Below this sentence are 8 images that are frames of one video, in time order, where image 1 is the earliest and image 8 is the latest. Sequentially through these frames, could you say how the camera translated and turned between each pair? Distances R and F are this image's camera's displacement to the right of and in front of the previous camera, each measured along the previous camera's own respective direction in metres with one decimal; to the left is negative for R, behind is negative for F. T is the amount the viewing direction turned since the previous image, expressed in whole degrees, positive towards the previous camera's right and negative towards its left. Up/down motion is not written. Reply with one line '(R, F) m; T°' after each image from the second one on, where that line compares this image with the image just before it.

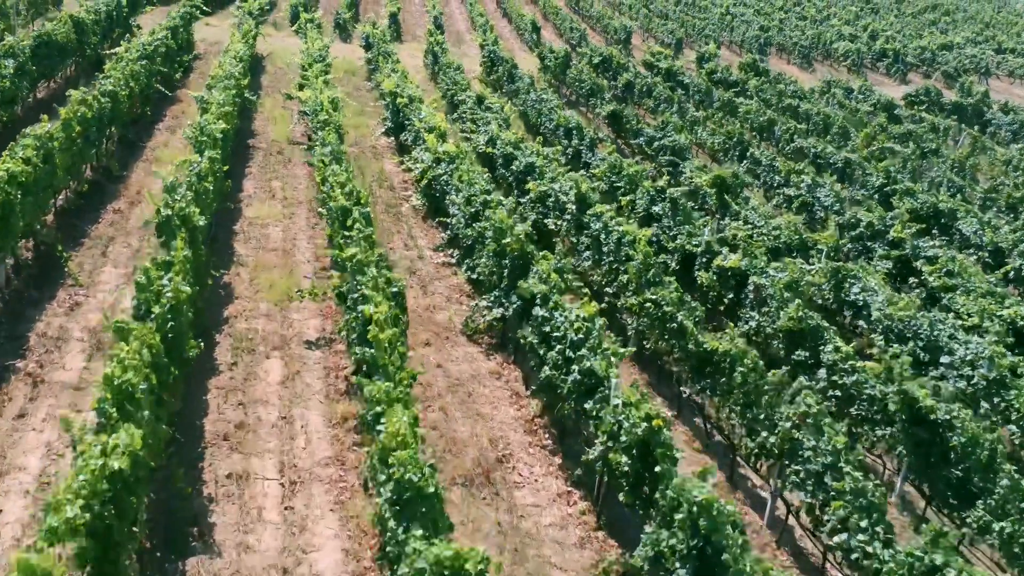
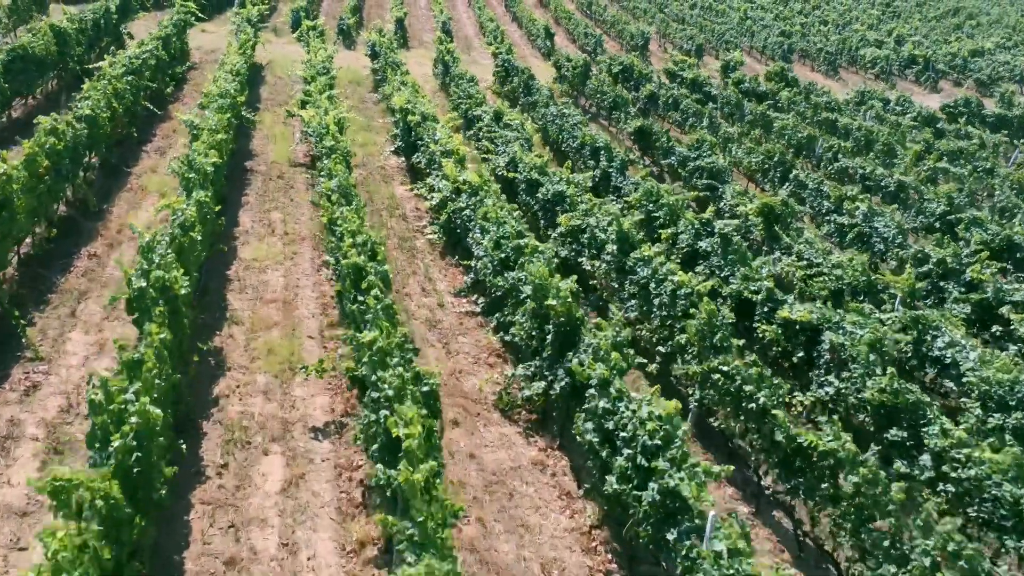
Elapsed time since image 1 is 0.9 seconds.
(-0.6, +2.2) m; 0°
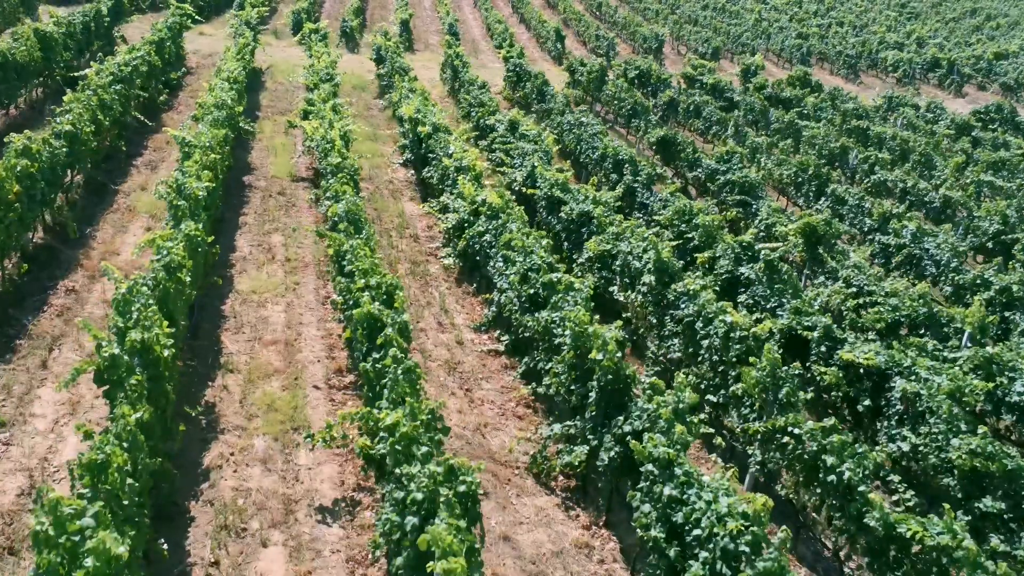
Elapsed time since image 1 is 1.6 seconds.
(-0.5, +1.6) m; 0°
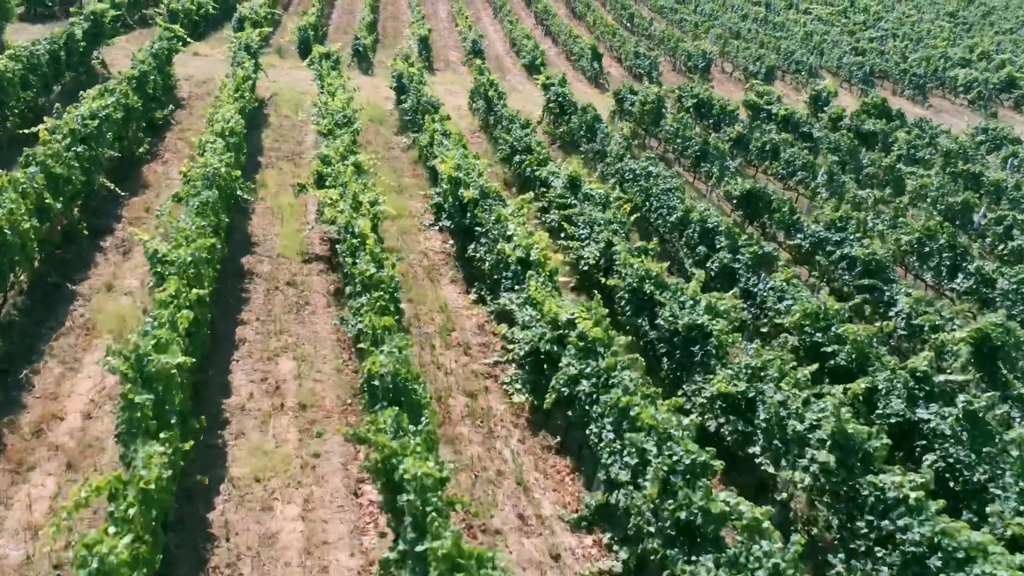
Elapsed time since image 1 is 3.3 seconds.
(-1.4, +4.5) m; 0°
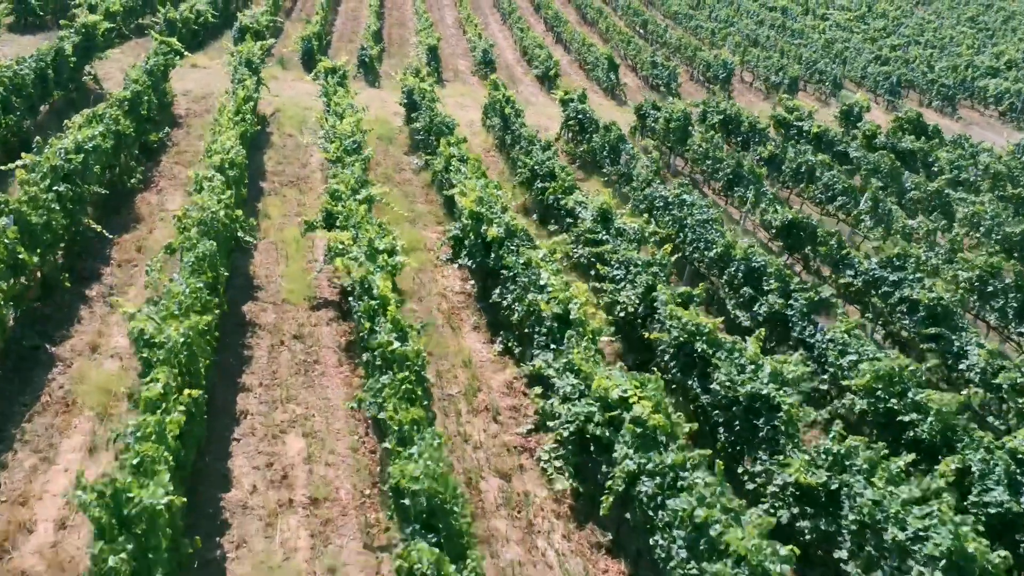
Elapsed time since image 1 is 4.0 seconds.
(-0.6, +1.6) m; 0°
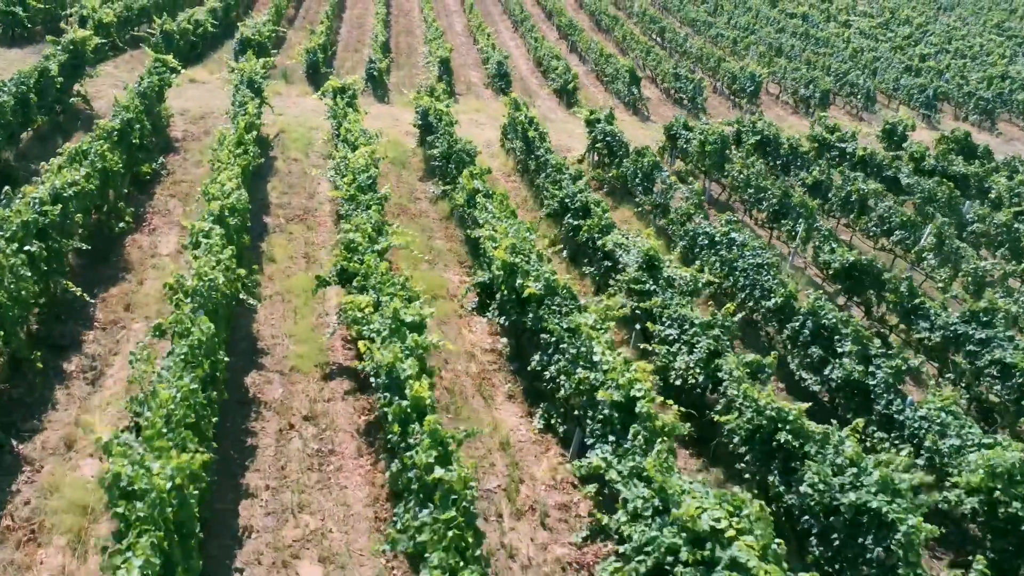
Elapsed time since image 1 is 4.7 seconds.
(-0.7, +2.0) m; 0°
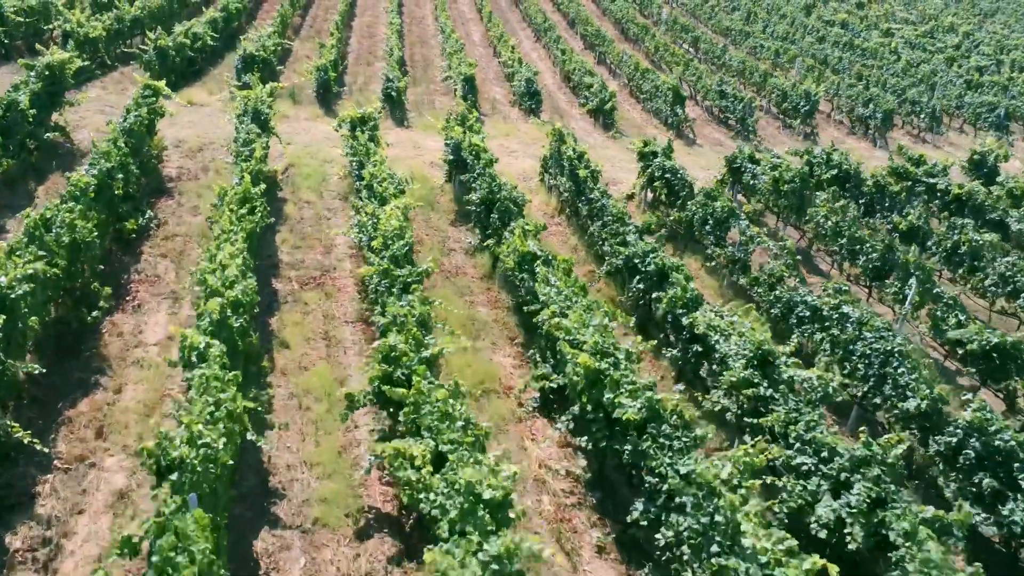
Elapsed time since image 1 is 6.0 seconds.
(-1.2, +3.4) m; 0°
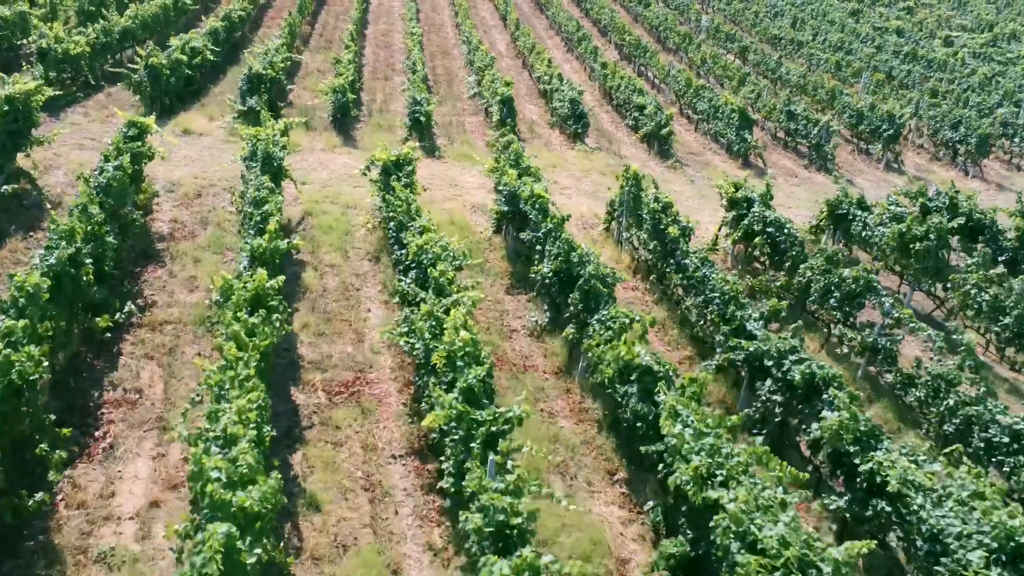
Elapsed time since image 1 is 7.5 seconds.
(-1.5, +4.1) m; 0°
